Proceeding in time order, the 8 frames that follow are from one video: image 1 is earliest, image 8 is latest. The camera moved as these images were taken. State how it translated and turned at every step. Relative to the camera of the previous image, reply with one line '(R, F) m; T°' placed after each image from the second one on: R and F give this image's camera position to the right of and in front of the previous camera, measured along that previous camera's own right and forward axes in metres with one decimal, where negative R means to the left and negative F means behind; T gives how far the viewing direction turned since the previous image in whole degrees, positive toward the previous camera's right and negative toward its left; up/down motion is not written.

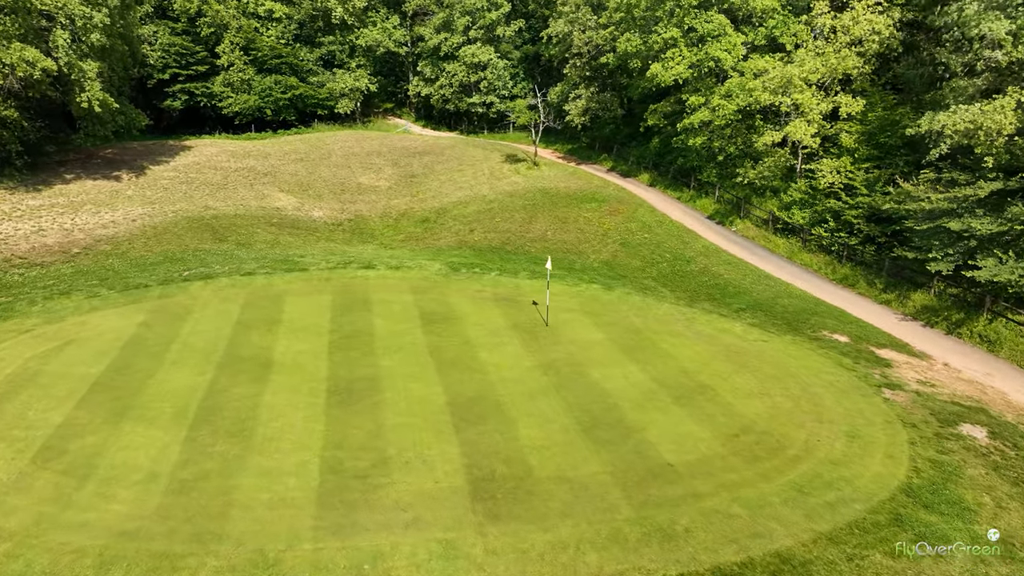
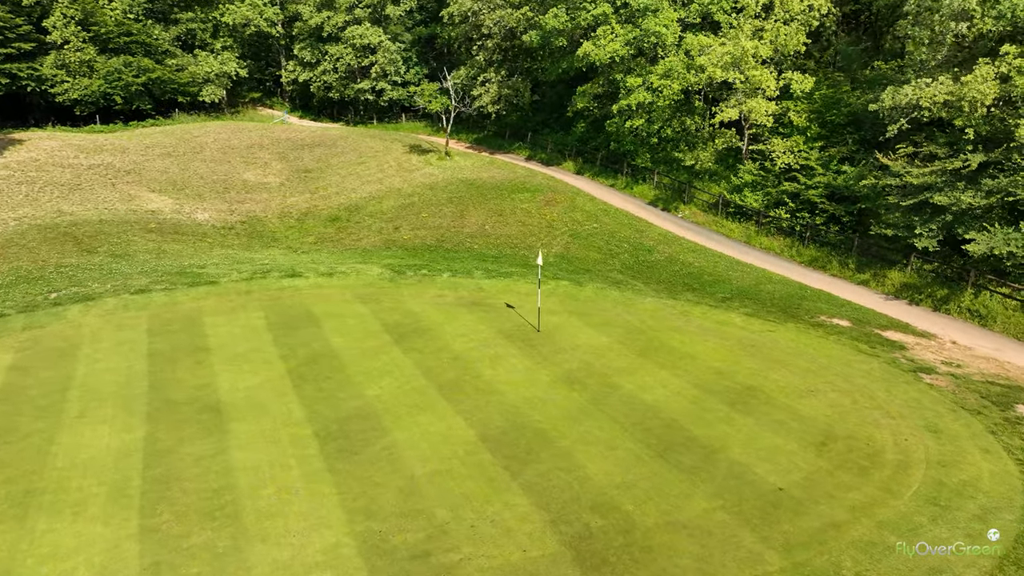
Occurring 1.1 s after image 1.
(-3.5, +3.6) m; +12°
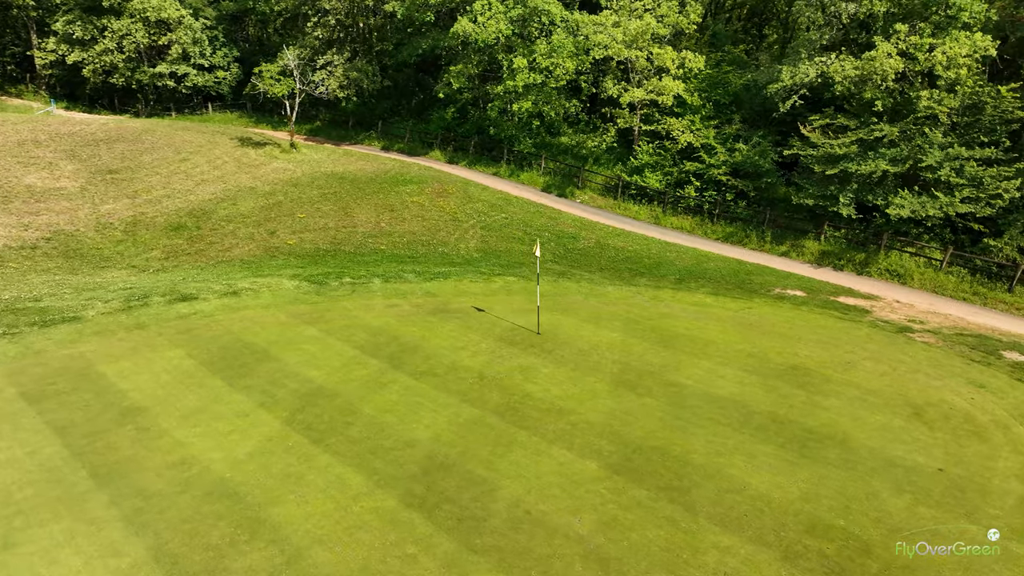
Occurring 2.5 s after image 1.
(-5.2, +3.6) m; +19°
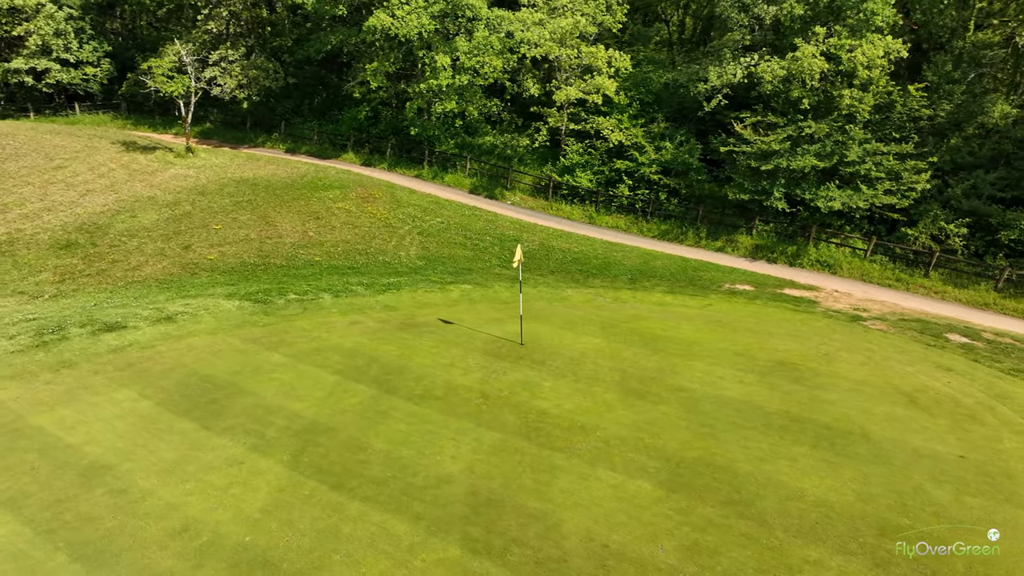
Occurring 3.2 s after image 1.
(-2.3, +1.1) m; +10°
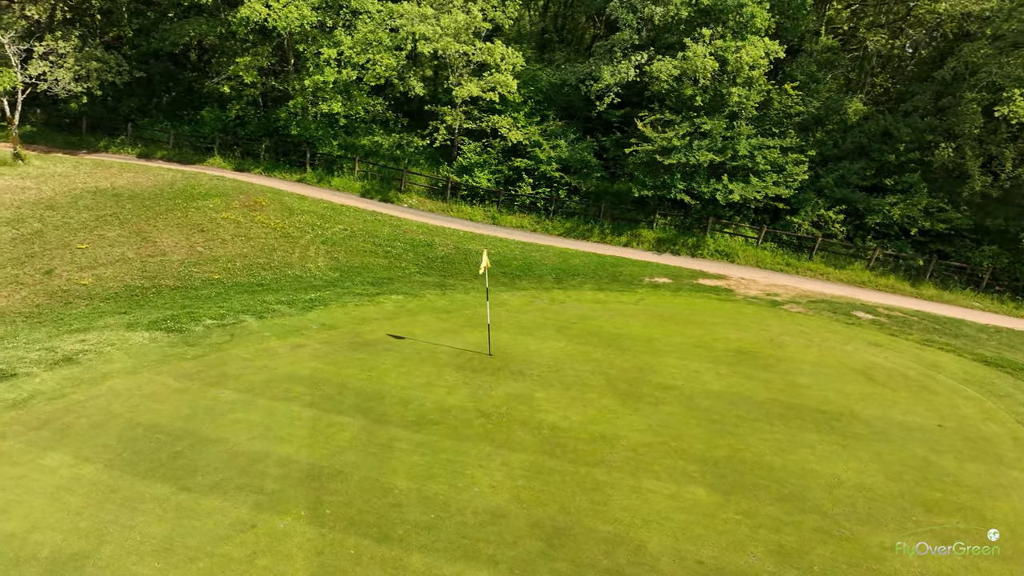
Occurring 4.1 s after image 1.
(-2.7, +1.2) m; +14°
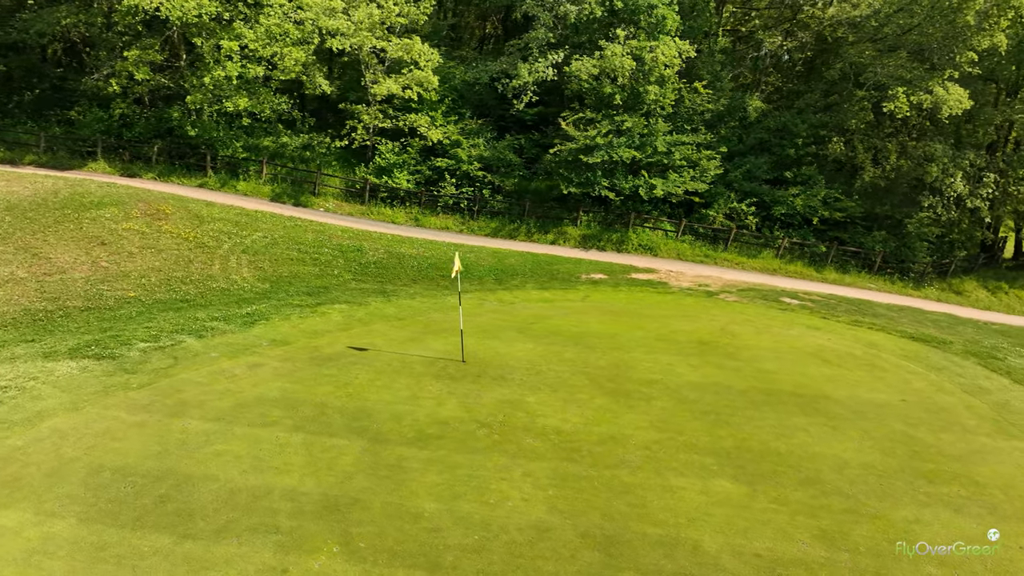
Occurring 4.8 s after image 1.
(-1.9, +0.6) m; +10°
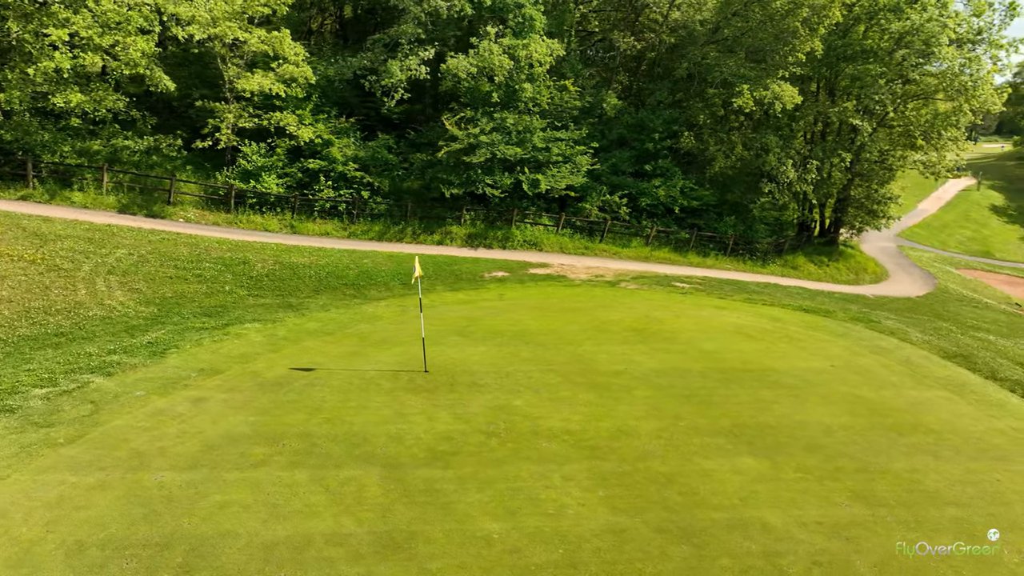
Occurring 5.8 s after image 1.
(-2.9, +0.8) m; +15°
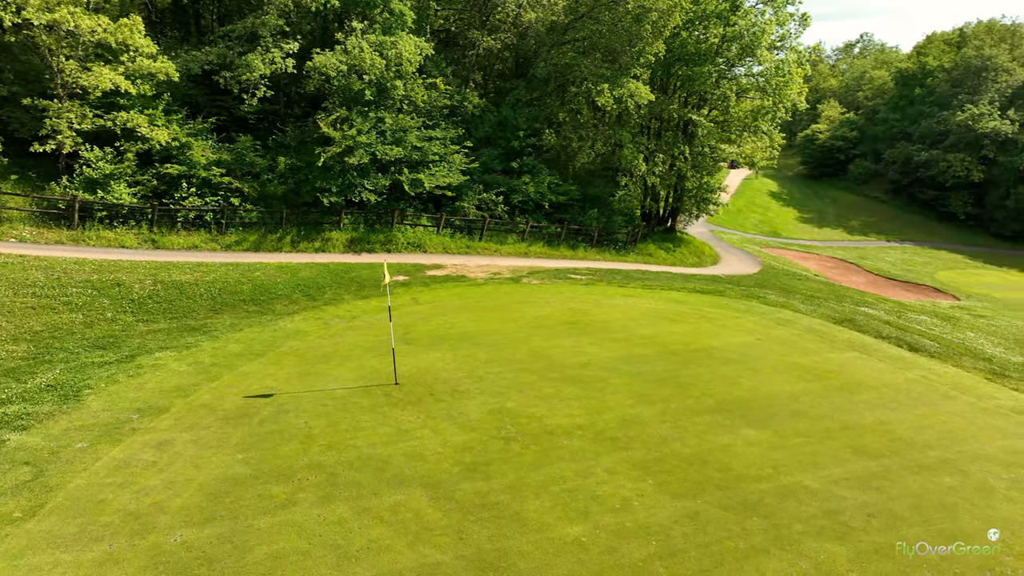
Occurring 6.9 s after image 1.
(-2.9, +0.7) m; +16°
